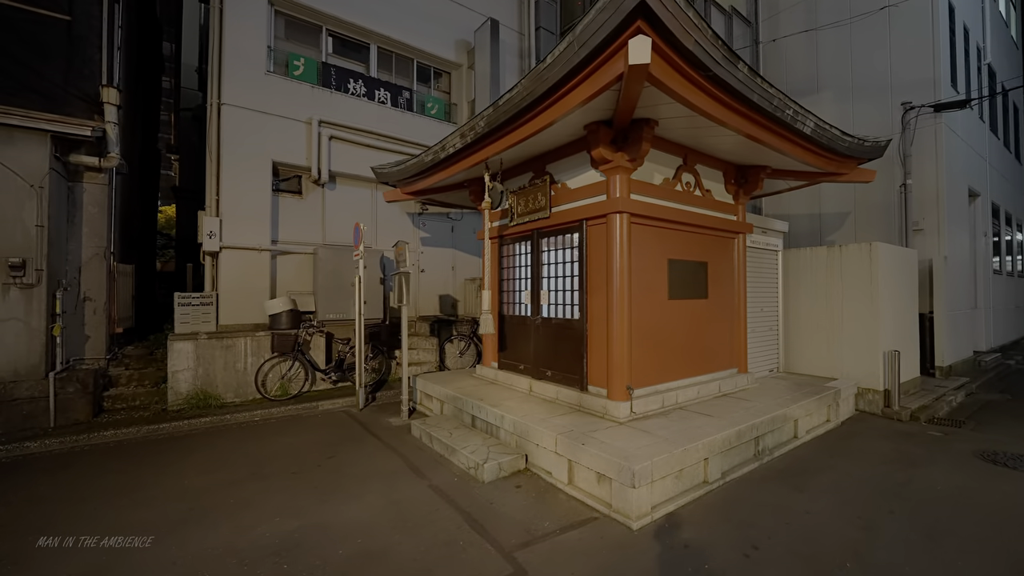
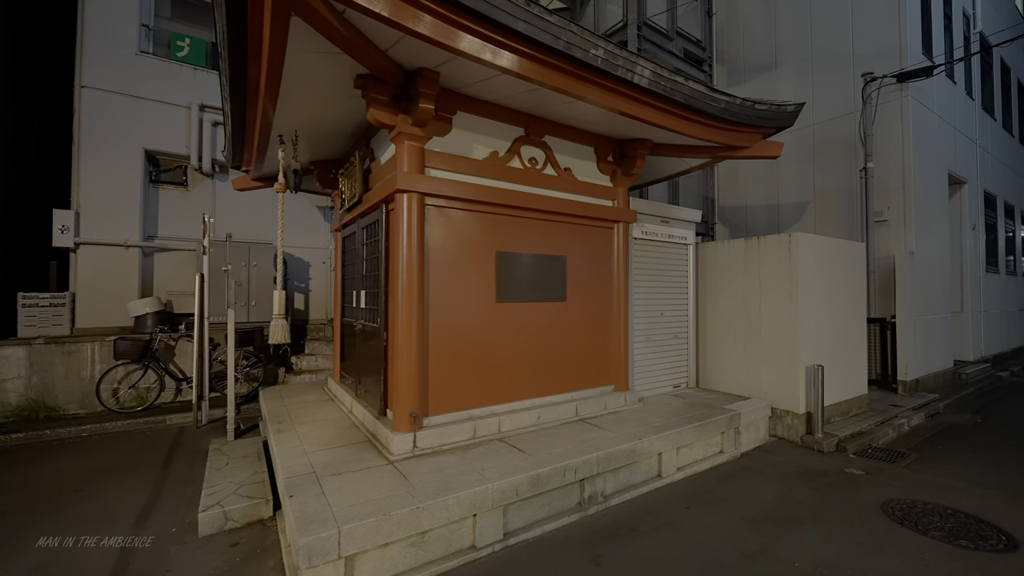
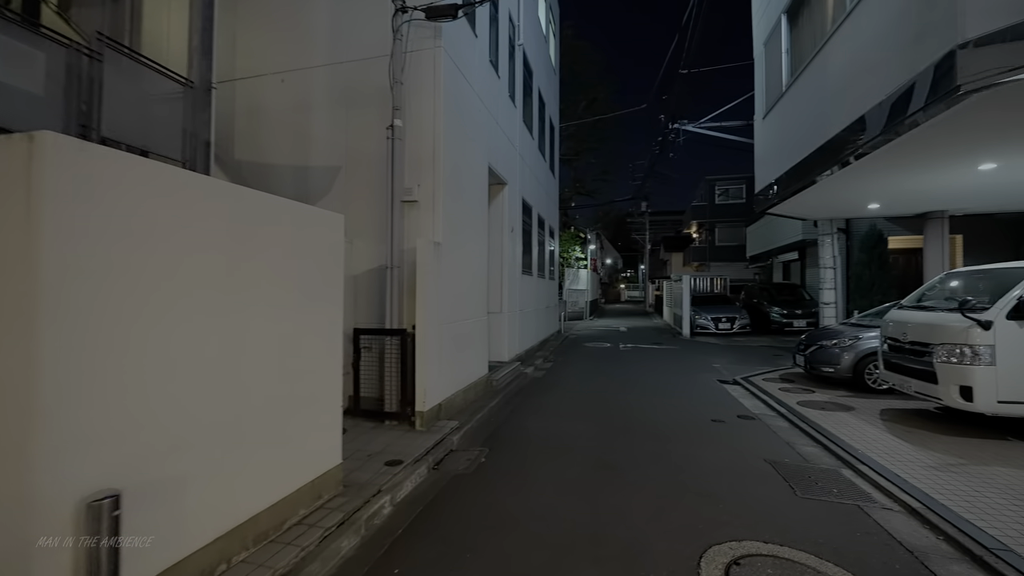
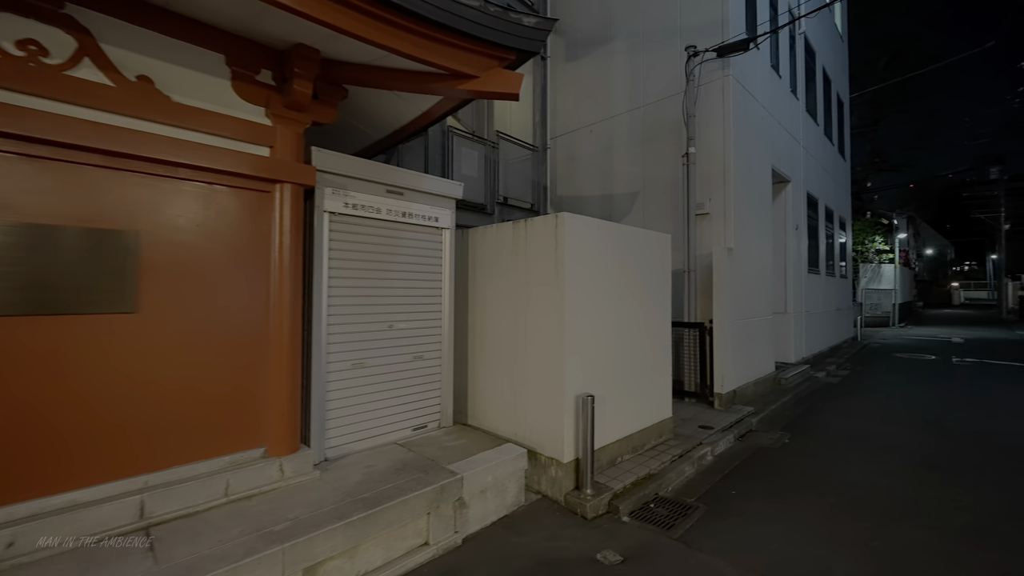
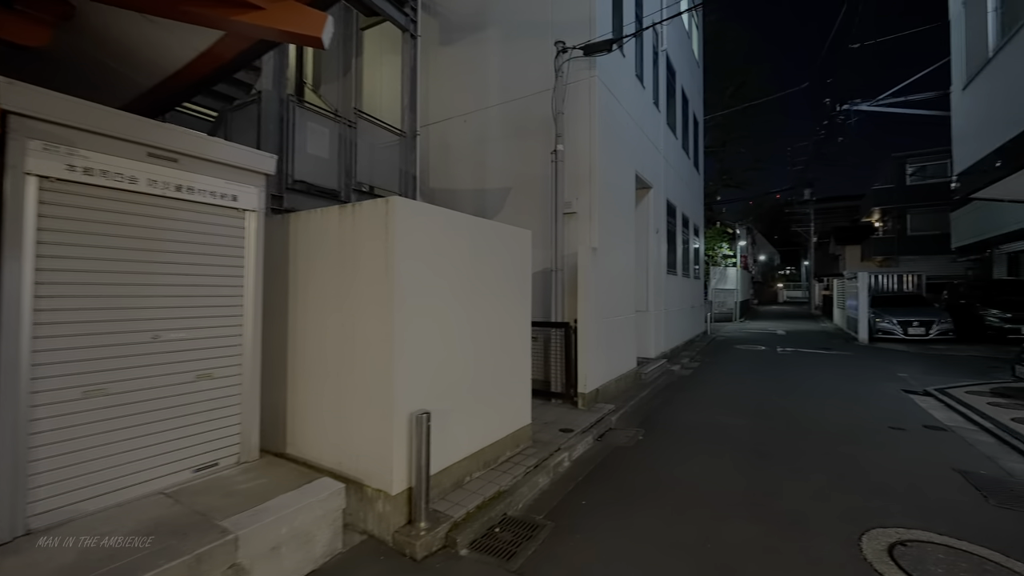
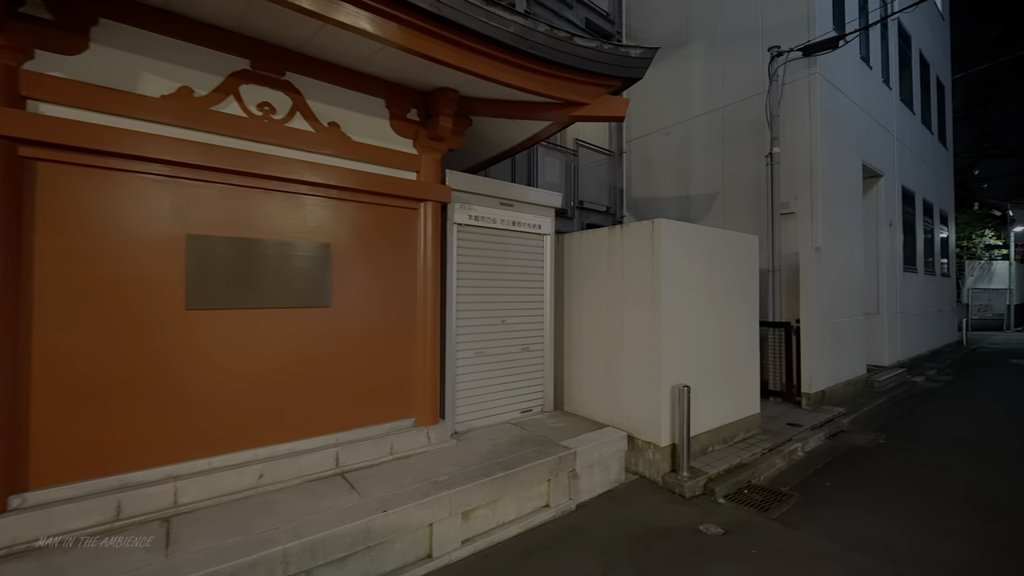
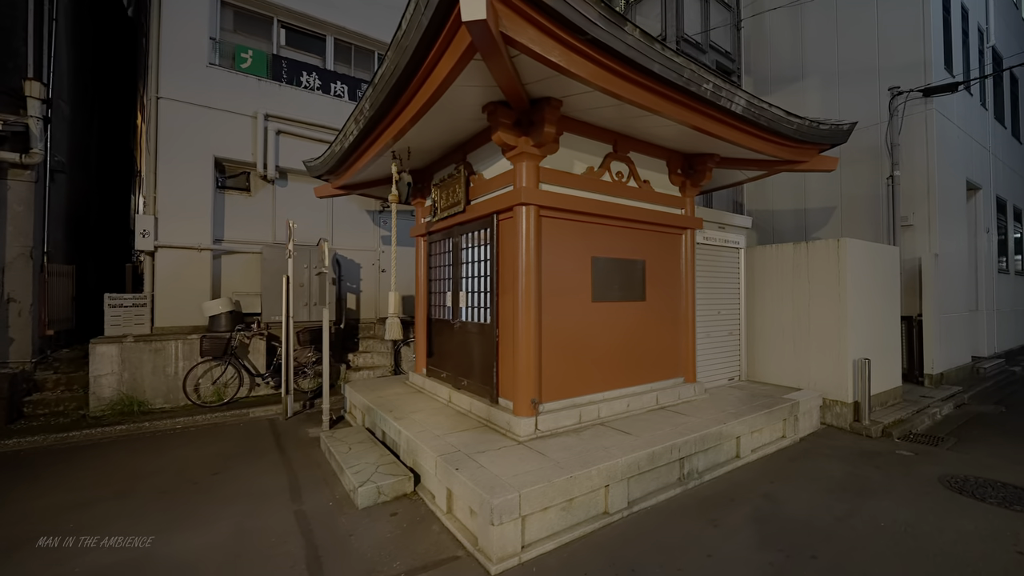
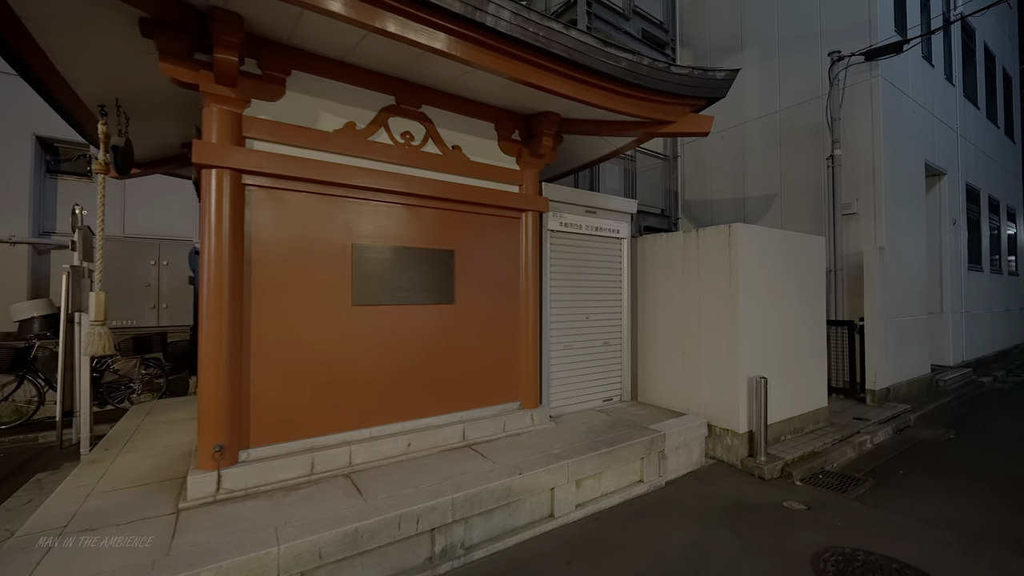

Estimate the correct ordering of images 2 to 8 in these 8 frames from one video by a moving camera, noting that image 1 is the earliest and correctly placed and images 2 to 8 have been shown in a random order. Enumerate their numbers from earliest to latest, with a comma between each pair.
7, 2, 8, 6, 4, 5, 3
